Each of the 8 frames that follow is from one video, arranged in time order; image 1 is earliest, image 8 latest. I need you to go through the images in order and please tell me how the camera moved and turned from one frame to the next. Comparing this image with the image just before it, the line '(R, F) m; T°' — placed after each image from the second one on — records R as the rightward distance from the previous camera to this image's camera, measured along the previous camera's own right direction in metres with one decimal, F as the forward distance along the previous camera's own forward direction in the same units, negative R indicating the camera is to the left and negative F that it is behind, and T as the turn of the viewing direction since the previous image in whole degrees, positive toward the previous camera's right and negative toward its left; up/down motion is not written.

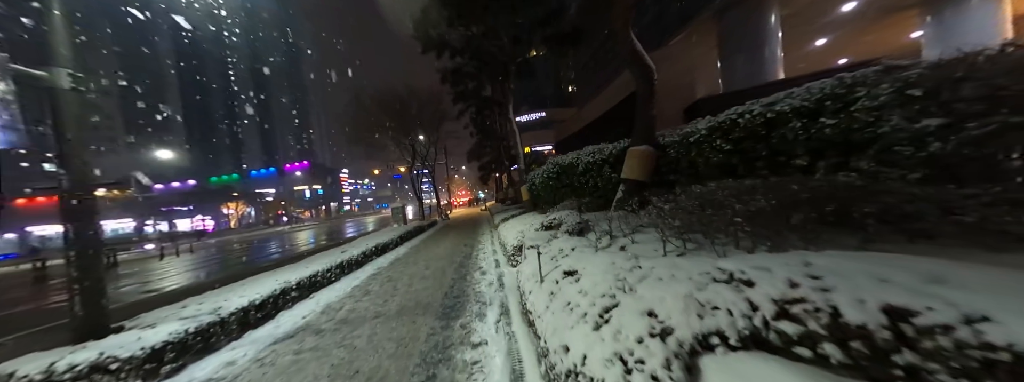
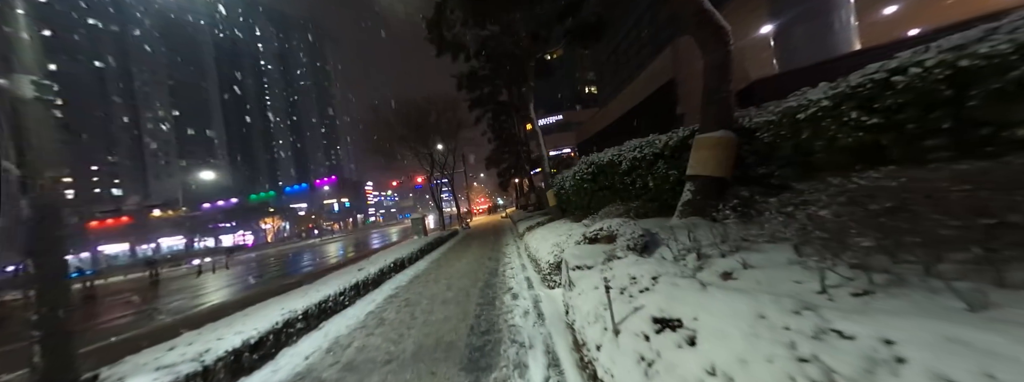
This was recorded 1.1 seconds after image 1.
(-0.3, +1.0) m; -4°
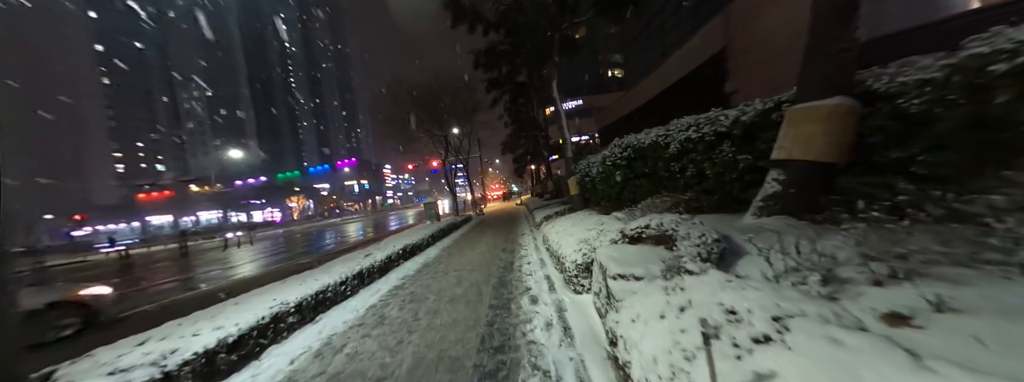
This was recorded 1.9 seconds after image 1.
(-0.1, +0.9) m; -3°
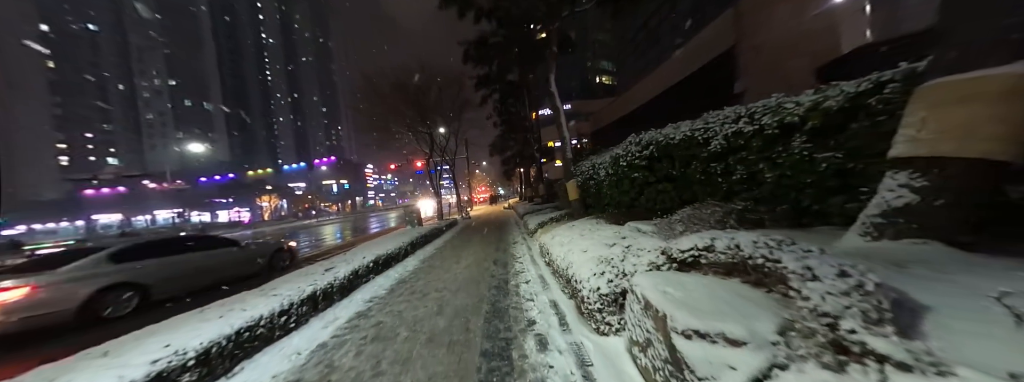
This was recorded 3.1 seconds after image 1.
(-0.2, +1.2) m; +3°
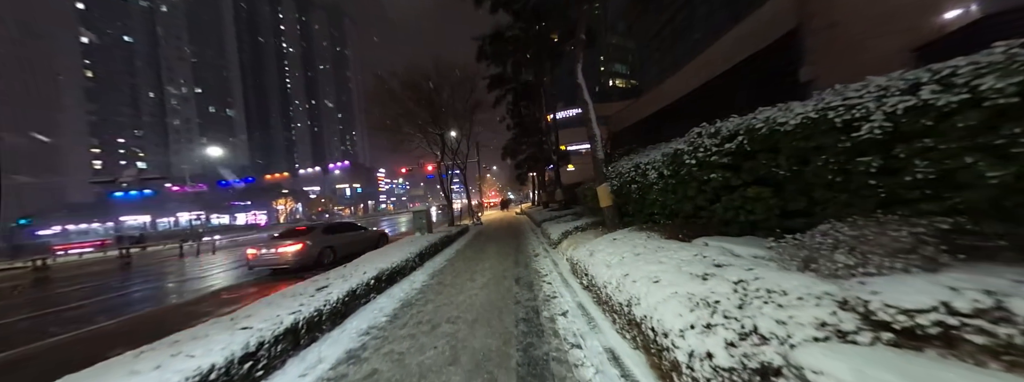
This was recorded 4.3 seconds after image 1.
(-0.4, +1.2) m; -2°
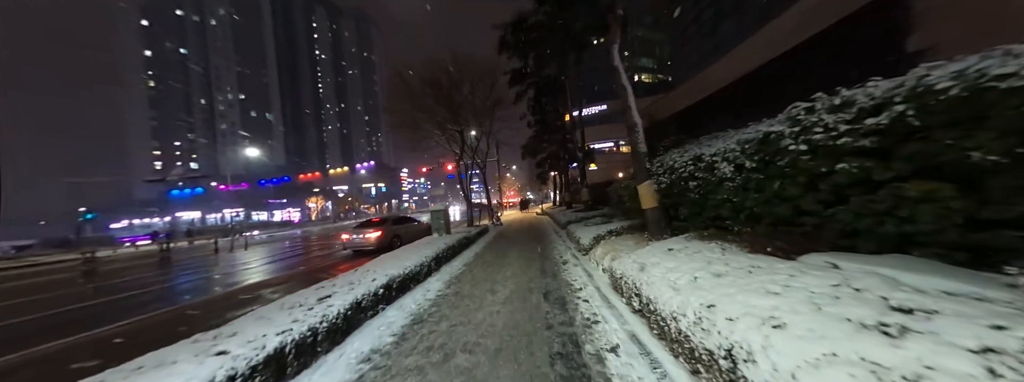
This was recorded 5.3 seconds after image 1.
(-0.2, +0.9) m; -5°
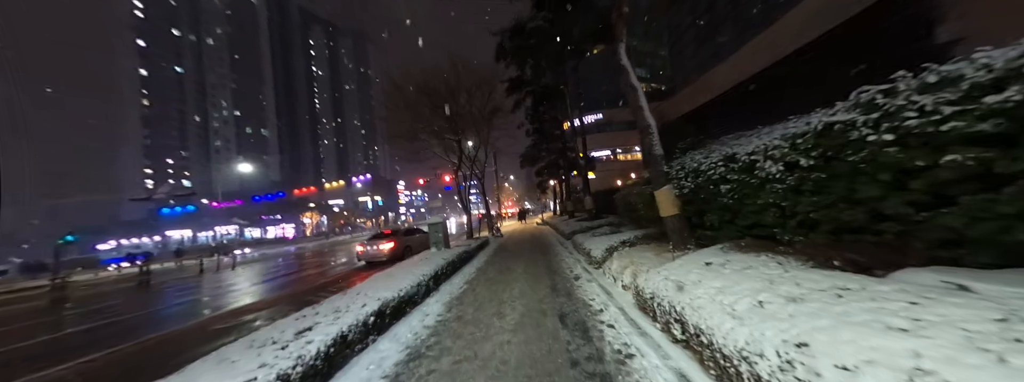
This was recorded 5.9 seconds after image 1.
(-0.2, +0.6) m; +1°
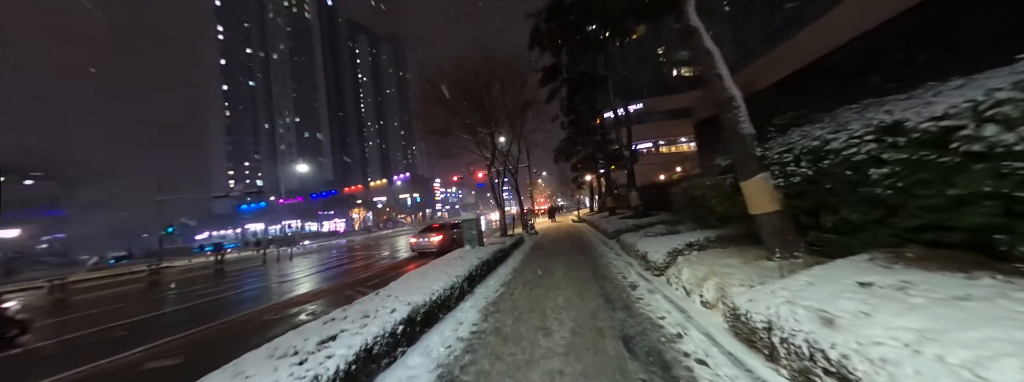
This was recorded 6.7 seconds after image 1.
(-0.3, +0.8) m; -8°
